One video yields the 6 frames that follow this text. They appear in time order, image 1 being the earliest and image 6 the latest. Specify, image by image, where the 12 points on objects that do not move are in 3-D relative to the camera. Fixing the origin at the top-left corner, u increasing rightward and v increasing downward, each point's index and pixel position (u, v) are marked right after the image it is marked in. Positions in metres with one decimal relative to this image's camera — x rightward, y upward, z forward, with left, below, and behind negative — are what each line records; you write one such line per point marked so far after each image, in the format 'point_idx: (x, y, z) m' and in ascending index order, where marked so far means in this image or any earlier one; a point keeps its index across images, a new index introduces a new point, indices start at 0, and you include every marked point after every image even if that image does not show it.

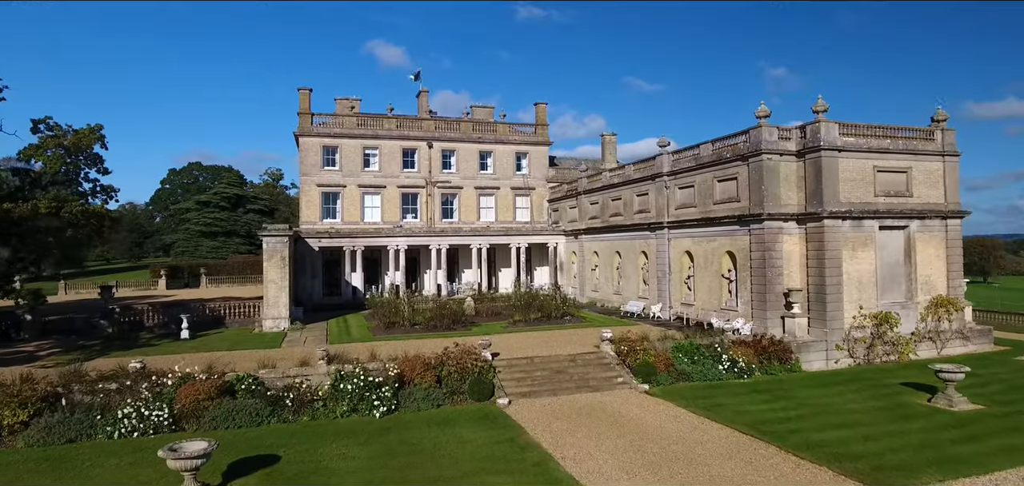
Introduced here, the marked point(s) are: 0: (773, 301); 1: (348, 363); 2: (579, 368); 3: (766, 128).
0: (+7.1, -1.6, +19.0) m
1: (-3.5, -2.6, +14.8) m
2: (+1.6, -2.9, +16.2) m
3: (+7.0, +3.2, +19.2) m
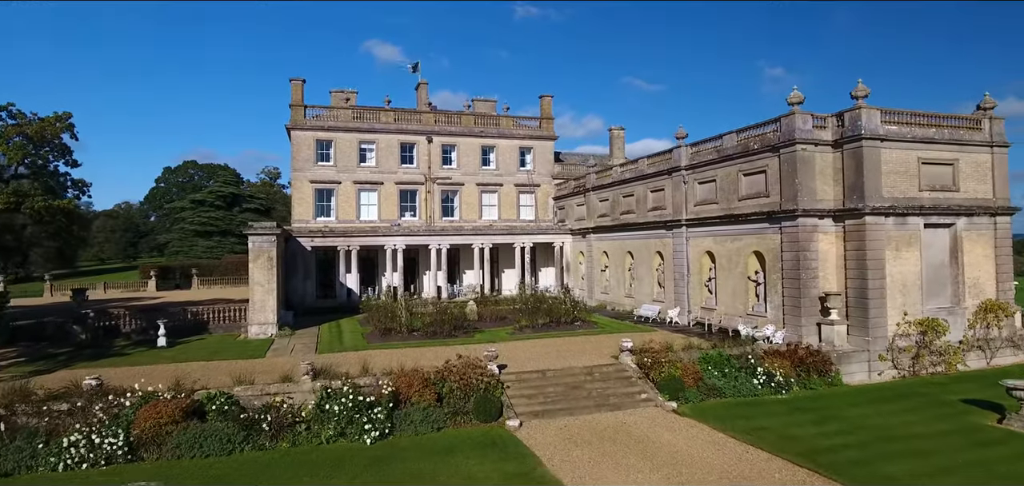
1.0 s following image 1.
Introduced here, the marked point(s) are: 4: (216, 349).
0: (+7.3, -1.6, +17.3) m
1: (-3.3, -2.5, +13.1) m
2: (+1.8, -2.9, +14.4) m
3: (+7.2, +3.2, +17.4) m
4: (-8.2, -2.9, +19.2) m
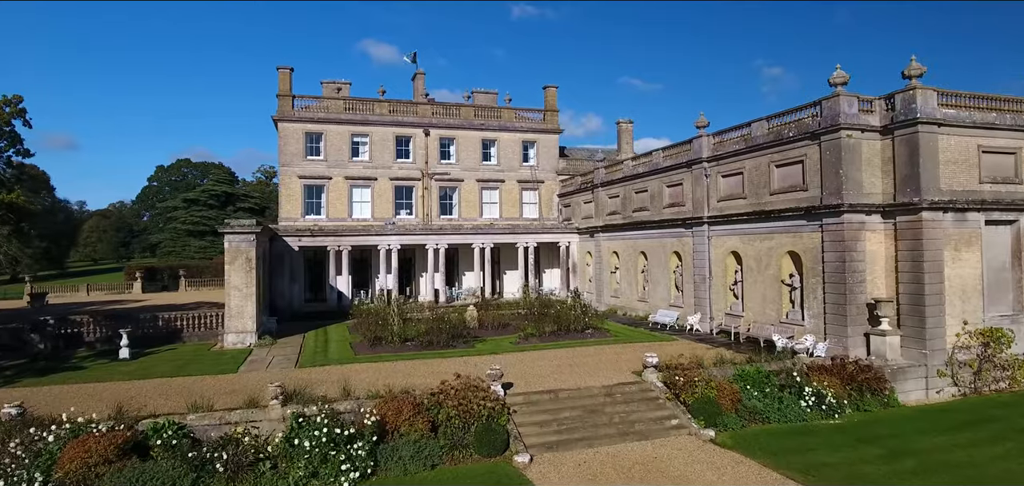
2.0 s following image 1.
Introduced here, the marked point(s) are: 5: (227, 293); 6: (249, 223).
0: (+7.5, -1.6, +15.2) m
1: (-3.2, -2.5, +11.0) m
2: (+1.9, -2.9, +12.3) m
3: (+7.3, +3.2, +15.3) m
4: (-8.0, -2.9, +17.1) m
5: (-8.0, -1.4, +19.4) m
6: (-7.4, +0.6, +19.6) m
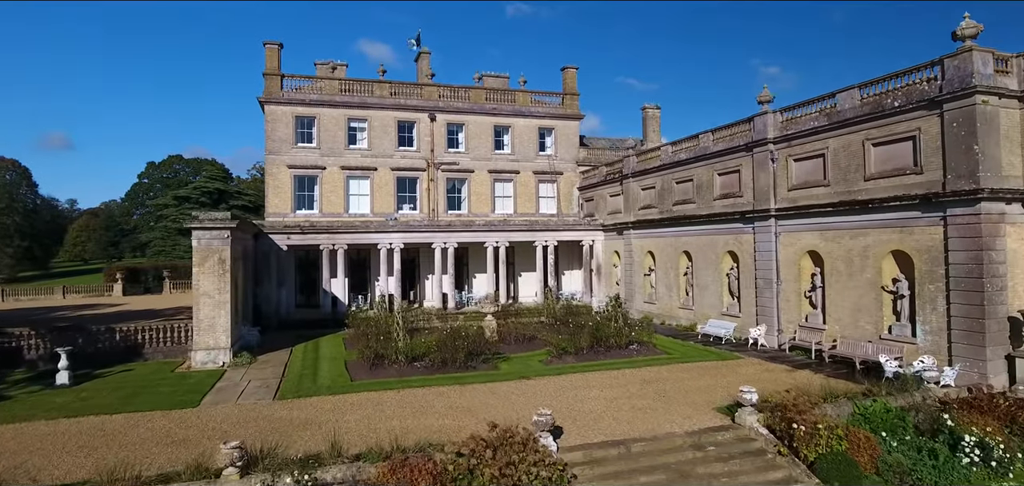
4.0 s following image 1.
0: (+8.2, -1.5, +11.8) m
1: (-2.5, -2.5, +7.5) m
2: (+2.6, -2.8, +8.9) m
3: (+8.0, +3.3, +11.9) m
4: (-7.4, -2.9, +13.7) m
5: (-7.3, -1.4, +16.0) m
6: (-6.7, +0.6, +16.1) m
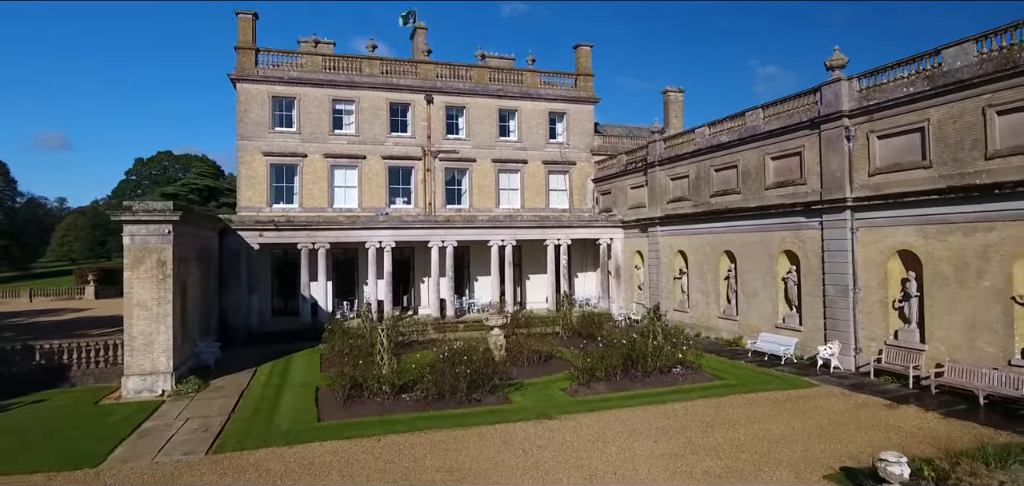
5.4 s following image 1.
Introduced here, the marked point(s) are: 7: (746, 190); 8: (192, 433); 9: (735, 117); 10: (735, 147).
0: (+8.4, -1.5, +8.5) m
1: (-2.2, -2.4, +4.3) m
2: (+2.9, -2.8, +5.6) m
3: (+8.3, +3.3, +8.6) m
4: (-7.1, -2.8, +10.4) m
5: (-7.0, -1.3, +12.7) m
6: (-6.5, +0.7, +12.9) m
7: (+5.7, +1.3, +17.1) m
8: (-4.7, -2.7, +10.1) m
9: (+5.6, +3.2, +17.7) m
10: (+5.6, +2.4, +17.4) m
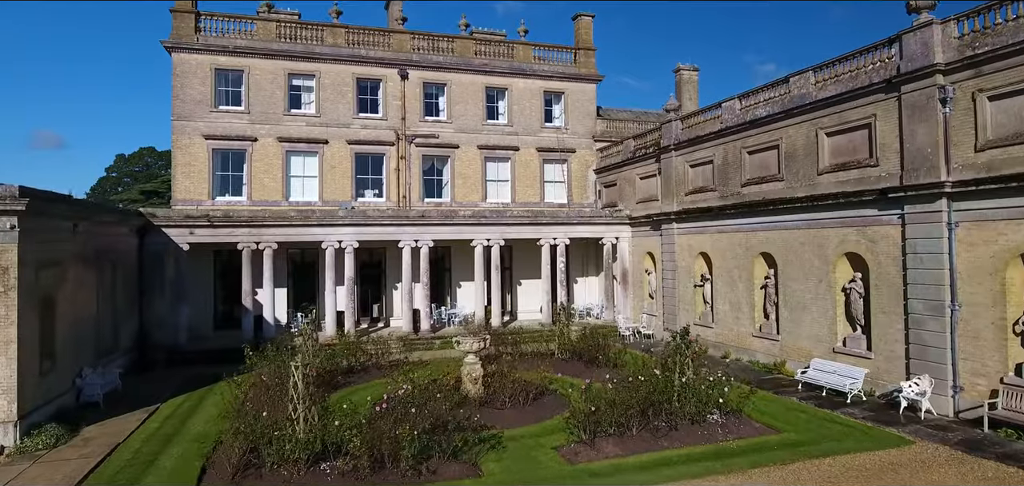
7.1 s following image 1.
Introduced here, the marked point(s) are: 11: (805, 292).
0: (+8.1, -1.5, +4.9) m
1: (-2.5, -2.4, +0.7) m
2: (+2.5, -2.8, +2.0) m
3: (+8.0, +3.3, +5.1) m
4: (-7.4, -2.8, +6.8) m
5: (-7.3, -1.3, +9.1) m
6: (-6.8, +0.7, +9.3) m
7: (+5.4, +1.3, +13.5) m
8: (-5.0, -2.7, +6.5) m
9: (+5.3, +3.2, +14.1) m
10: (+5.3, +2.4, +13.9) m
11: (+5.5, -0.9, +13.0) m
